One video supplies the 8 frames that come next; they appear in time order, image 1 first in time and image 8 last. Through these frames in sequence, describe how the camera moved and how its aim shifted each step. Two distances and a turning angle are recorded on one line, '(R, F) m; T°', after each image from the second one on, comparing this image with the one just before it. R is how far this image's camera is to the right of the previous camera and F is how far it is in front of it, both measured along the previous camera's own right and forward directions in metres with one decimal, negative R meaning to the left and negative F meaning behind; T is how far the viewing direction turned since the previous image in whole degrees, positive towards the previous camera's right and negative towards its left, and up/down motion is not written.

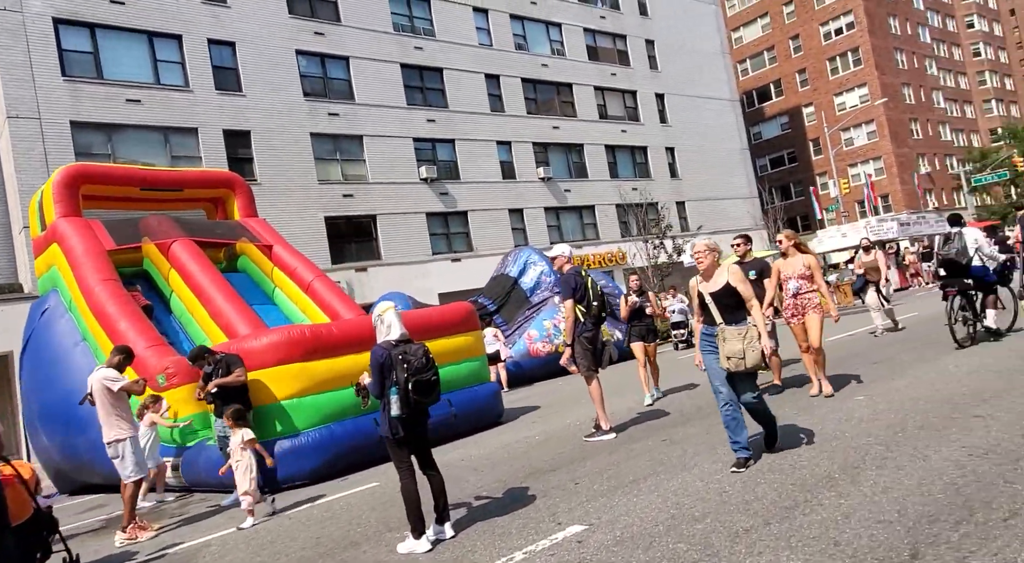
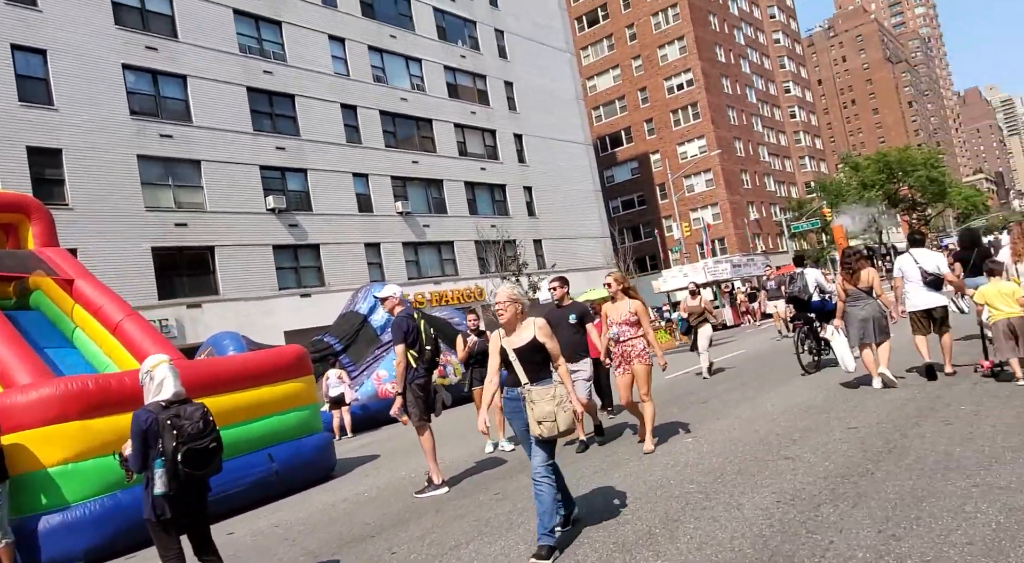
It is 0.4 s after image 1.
(+0.3, +0.3) m; +11°
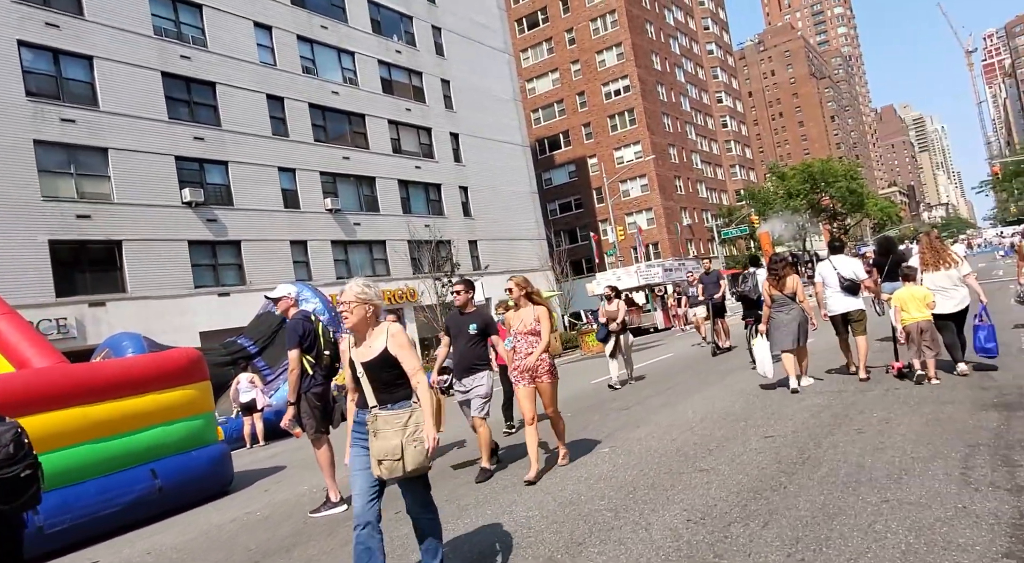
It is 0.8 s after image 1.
(+0.2, +0.3) m; +5°
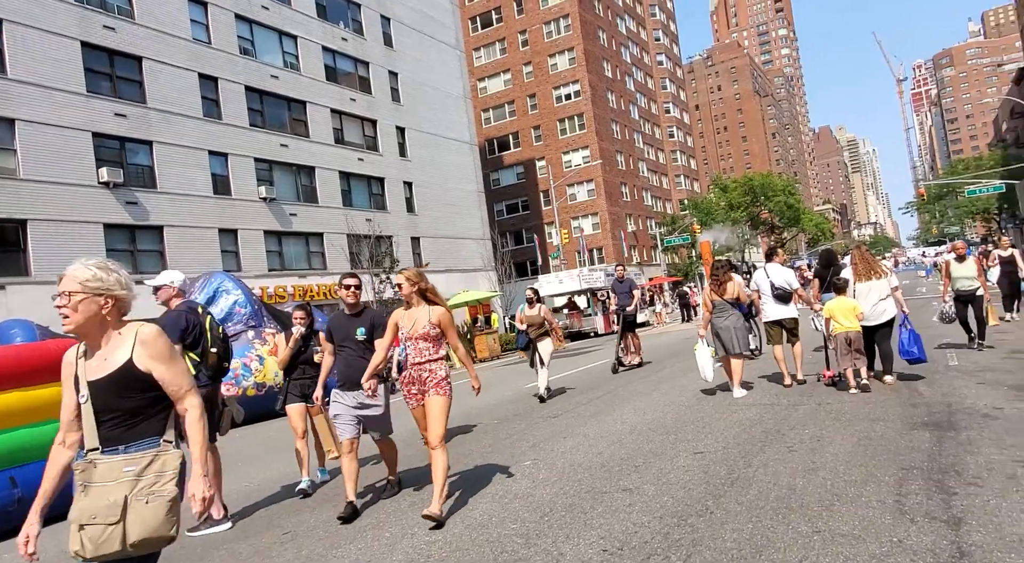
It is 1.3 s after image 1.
(+0.2, +0.5) m; +5°
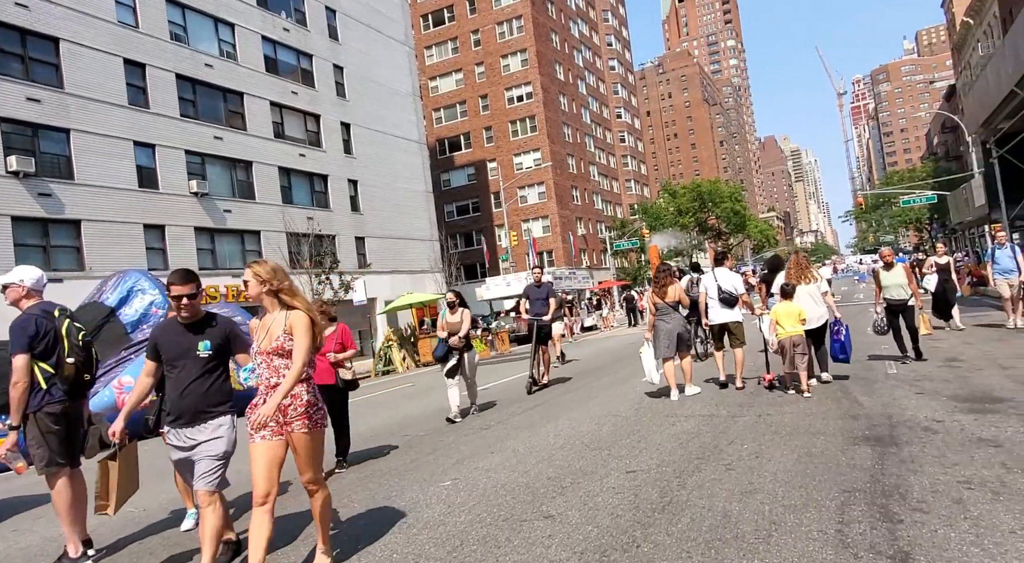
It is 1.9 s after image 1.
(+0.3, +0.5) m; +4°
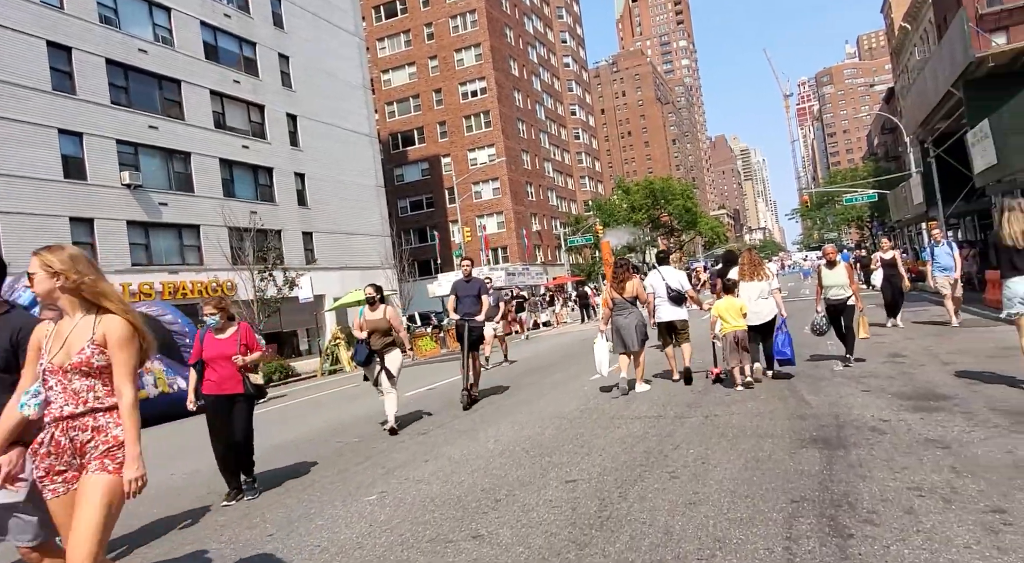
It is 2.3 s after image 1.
(+0.2, +0.4) m; +4°
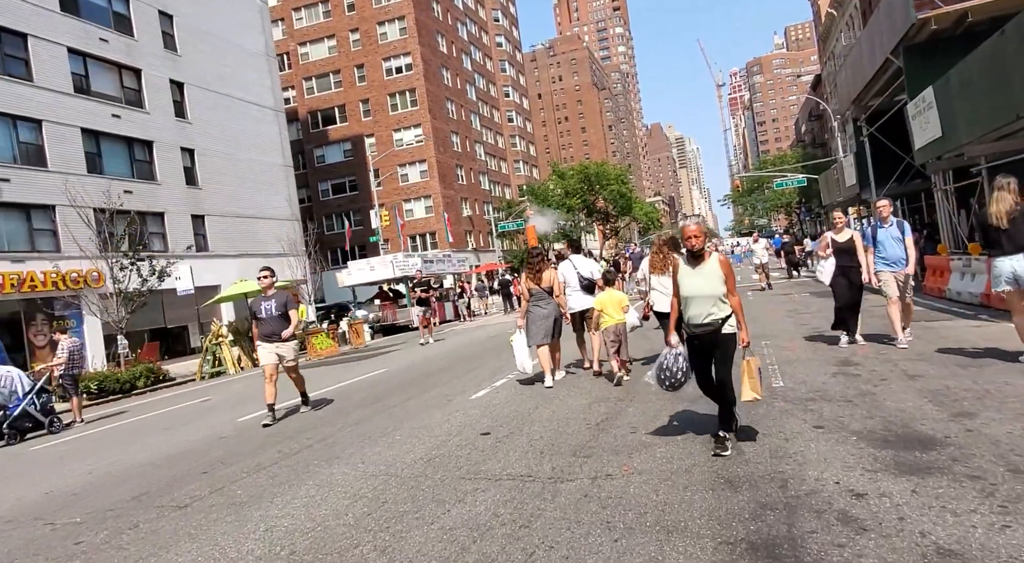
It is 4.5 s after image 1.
(+1.1, +2.5) m; +5°
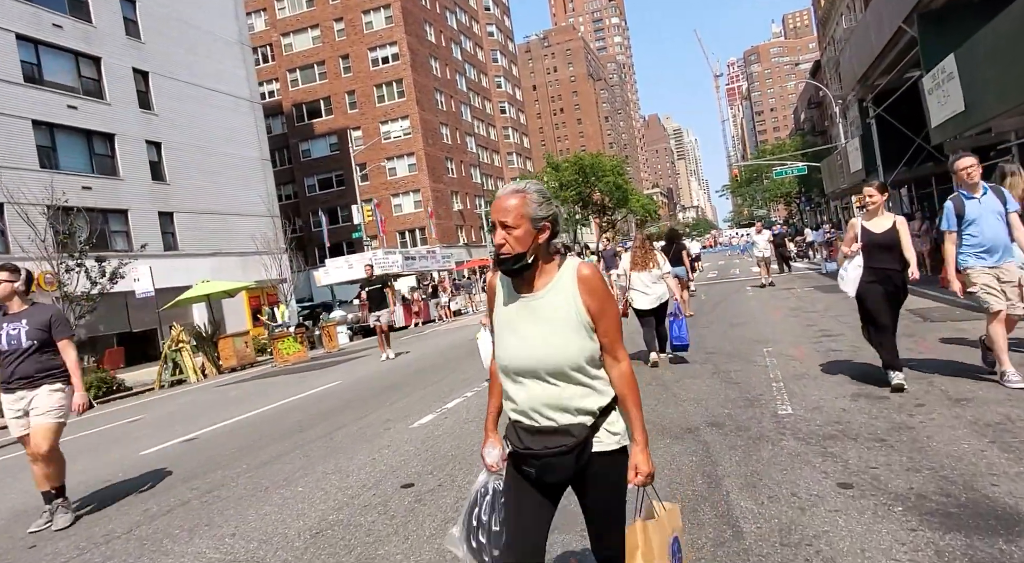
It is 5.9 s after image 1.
(+0.5, +1.5) m; 0°
